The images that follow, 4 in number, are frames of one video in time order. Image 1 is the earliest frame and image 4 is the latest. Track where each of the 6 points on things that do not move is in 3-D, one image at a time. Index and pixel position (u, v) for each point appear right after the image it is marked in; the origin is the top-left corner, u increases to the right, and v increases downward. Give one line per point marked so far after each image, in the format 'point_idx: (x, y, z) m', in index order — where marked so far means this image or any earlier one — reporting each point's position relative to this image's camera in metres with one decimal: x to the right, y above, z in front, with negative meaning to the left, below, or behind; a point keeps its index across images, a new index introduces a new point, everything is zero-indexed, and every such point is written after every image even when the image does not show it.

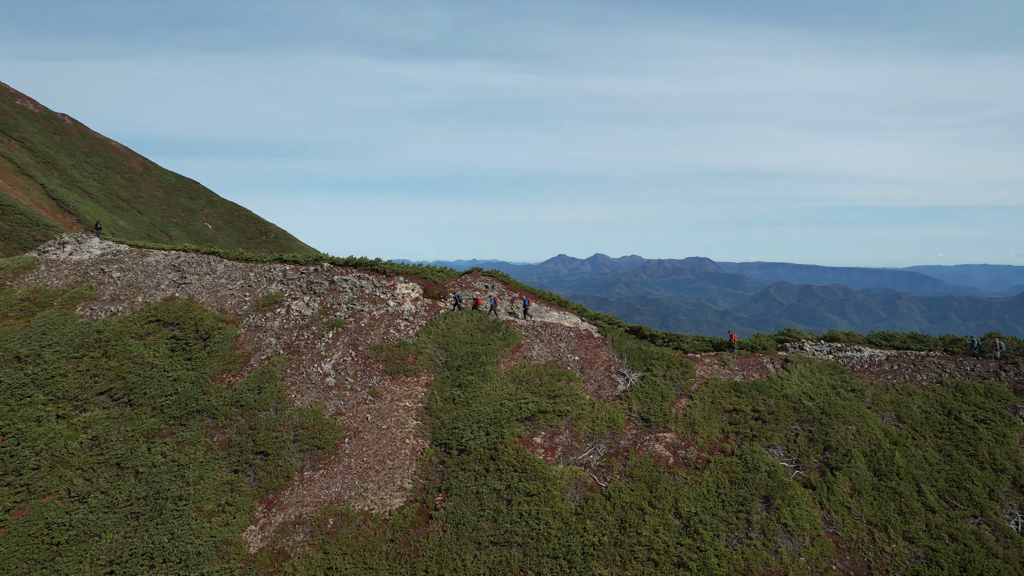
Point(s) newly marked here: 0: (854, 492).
0: (+12.3, -7.5, +16.5) m
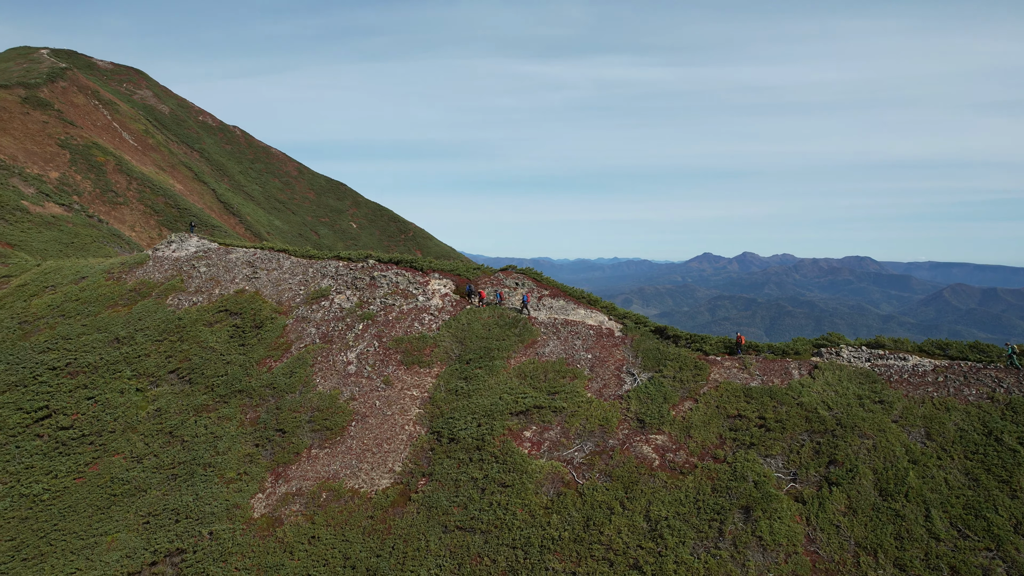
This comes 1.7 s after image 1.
0: (+11.1, -7.4, +14.9) m
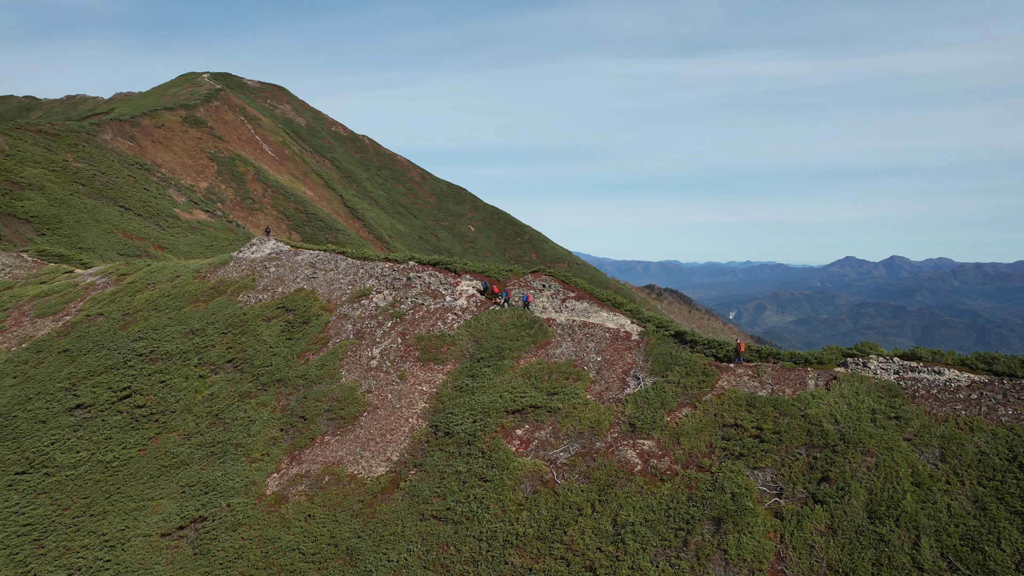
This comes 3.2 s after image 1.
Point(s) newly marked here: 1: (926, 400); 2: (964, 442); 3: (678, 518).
0: (+9.8, -7.5, +13.9) m
1: (+16.4, -4.4, +17.8) m
2: (+15.5, -5.3, +15.5) m
3: (+5.6, -7.7, +15.1) m
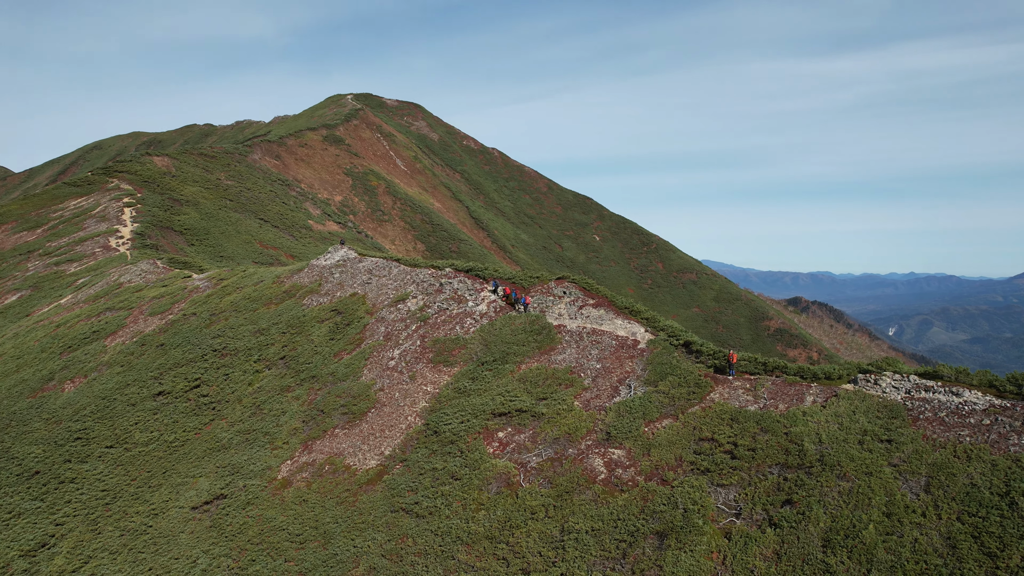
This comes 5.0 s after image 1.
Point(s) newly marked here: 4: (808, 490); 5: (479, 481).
0: (+7.8, -7.9, +13.2) m
1: (+14.9, -4.8, +16.0) m
2: (+13.6, -5.7, +13.8) m
3: (+3.8, -8.0, +15.0) m
4: (+9.6, -6.6, +14.7) m
5: (-1.4, -8.0, +18.6) m
